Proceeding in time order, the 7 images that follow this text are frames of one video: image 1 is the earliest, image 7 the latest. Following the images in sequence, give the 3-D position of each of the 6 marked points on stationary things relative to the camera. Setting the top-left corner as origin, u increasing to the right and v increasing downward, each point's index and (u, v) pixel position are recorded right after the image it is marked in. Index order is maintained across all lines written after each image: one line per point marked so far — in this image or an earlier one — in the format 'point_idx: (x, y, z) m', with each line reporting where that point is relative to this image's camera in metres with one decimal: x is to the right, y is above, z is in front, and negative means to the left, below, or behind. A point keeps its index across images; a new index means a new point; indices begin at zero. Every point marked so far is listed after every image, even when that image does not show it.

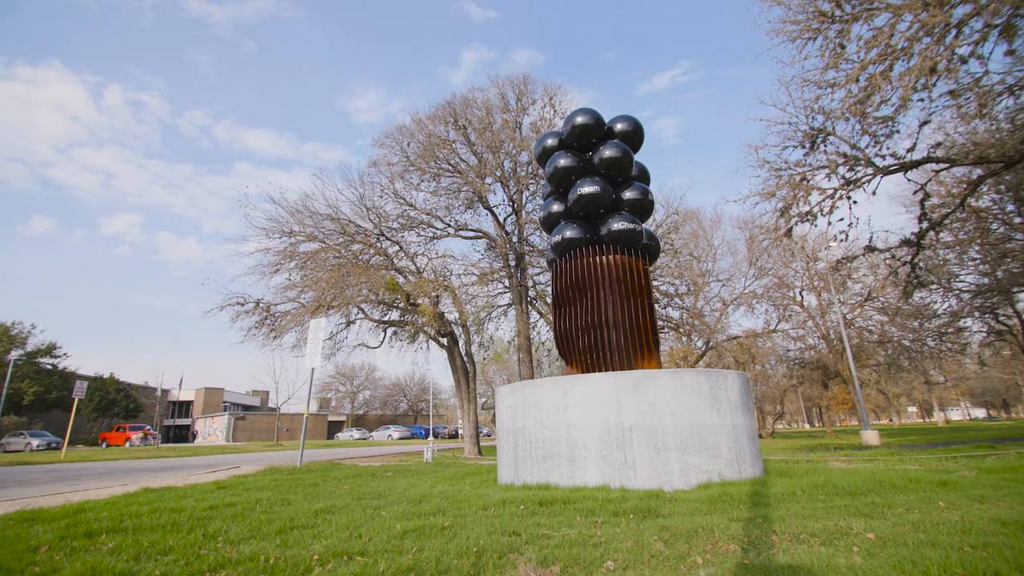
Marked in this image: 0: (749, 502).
0: (+2.7, -2.4, +5.6) m
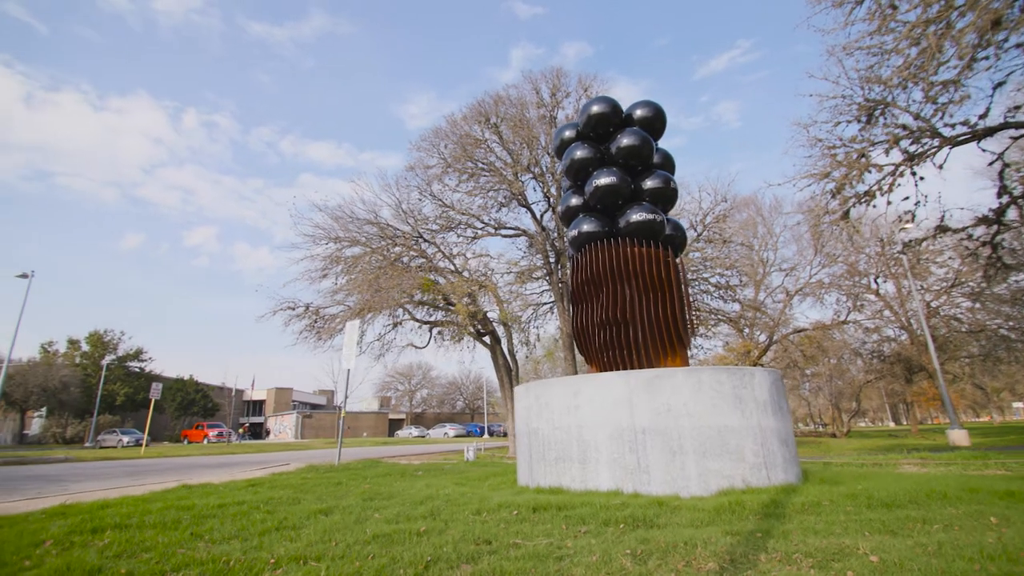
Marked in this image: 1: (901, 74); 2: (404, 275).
0: (+2.6, -2.3, +5.1) m
1: (+8.5, +4.7, +11.0) m
2: (-4.2, +0.5, +19.0) m
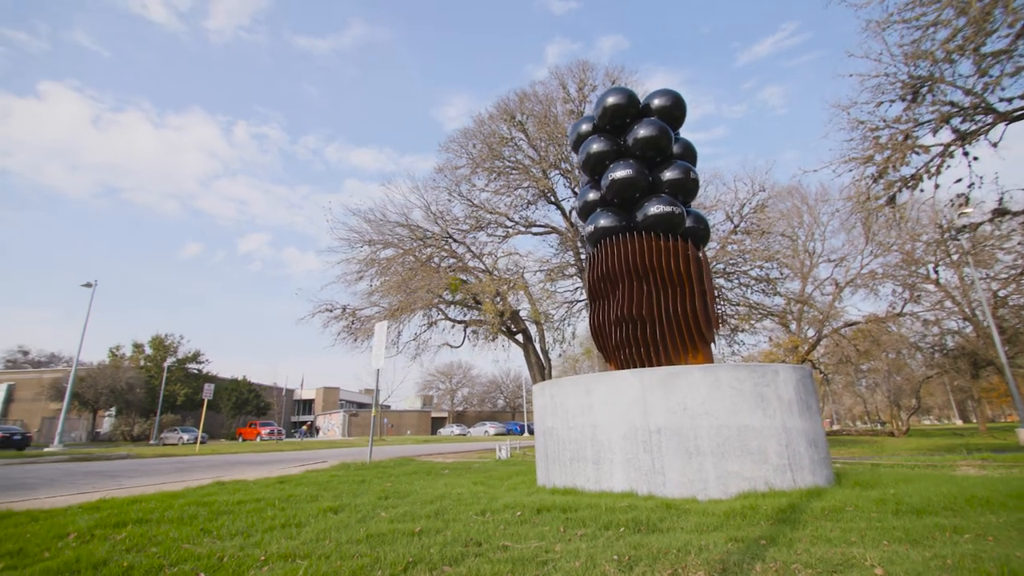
0: (+2.5, -2.2, +4.9) m
1: (+8.8, +4.9, +10.2) m
2: (-3.1, +0.5, +19.2) m
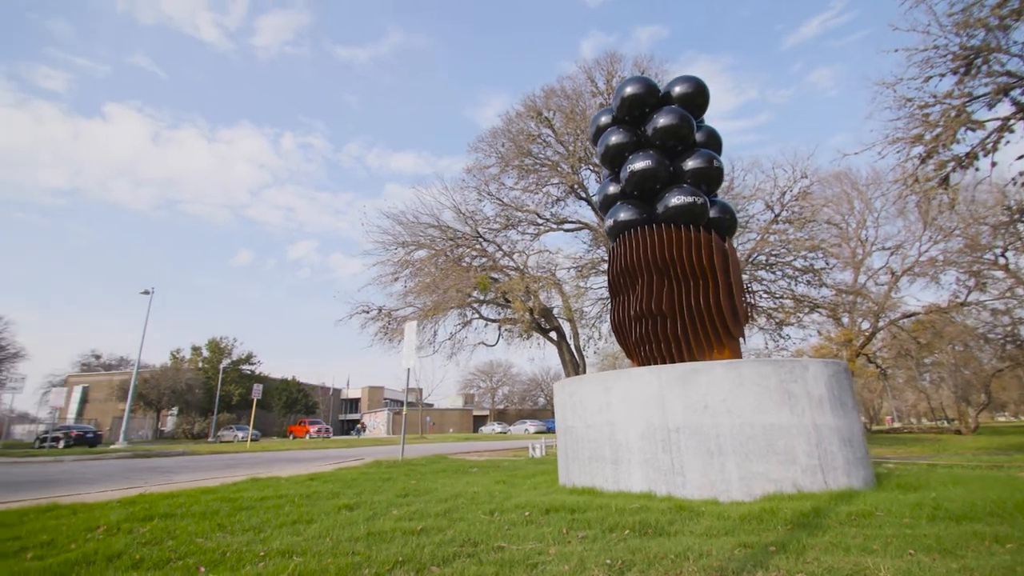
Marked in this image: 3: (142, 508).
0: (+2.6, -2.1, +4.6) m
1: (+9.1, +5.2, +9.4) m
2: (-1.9, +0.5, +19.4) m
3: (-4.5, -2.7, +6.1) m
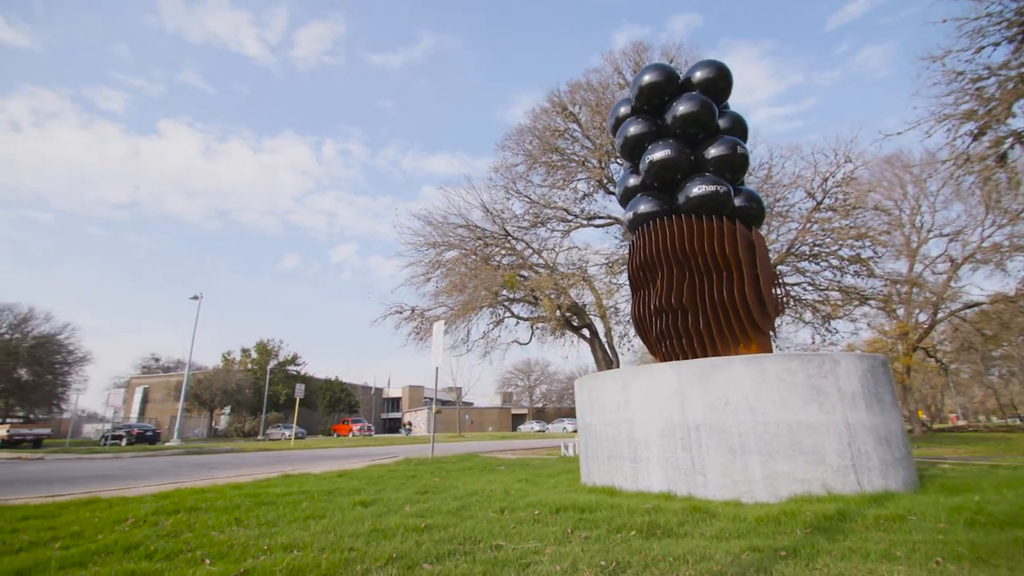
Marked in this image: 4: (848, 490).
0: (+2.6, -2.0, +4.3) m
1: (+9.3, +5.4, +8.6) m
2: (-0.7, +0.5, +19.4) m
3: (-4.3, -2.7, +6.3) m
4: (+3.9, -2.3, +5.8) m
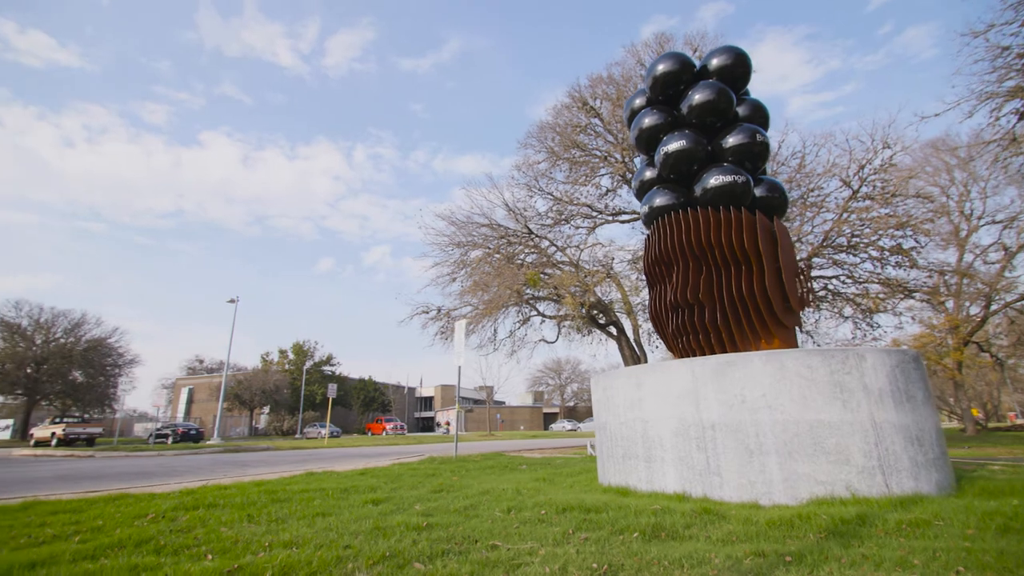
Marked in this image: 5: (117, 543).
0: (+2.6, -2.0, +4.1) m
1: (+9.5, +5.6, +7.9) m
2: (+0.2, +0.6, +19.3) m
3: (-4.2, -2.7, +6.5) m
4: (+4.0, -2.2, +5.5) m
5: (-3.5, -2.2, +4.4) m
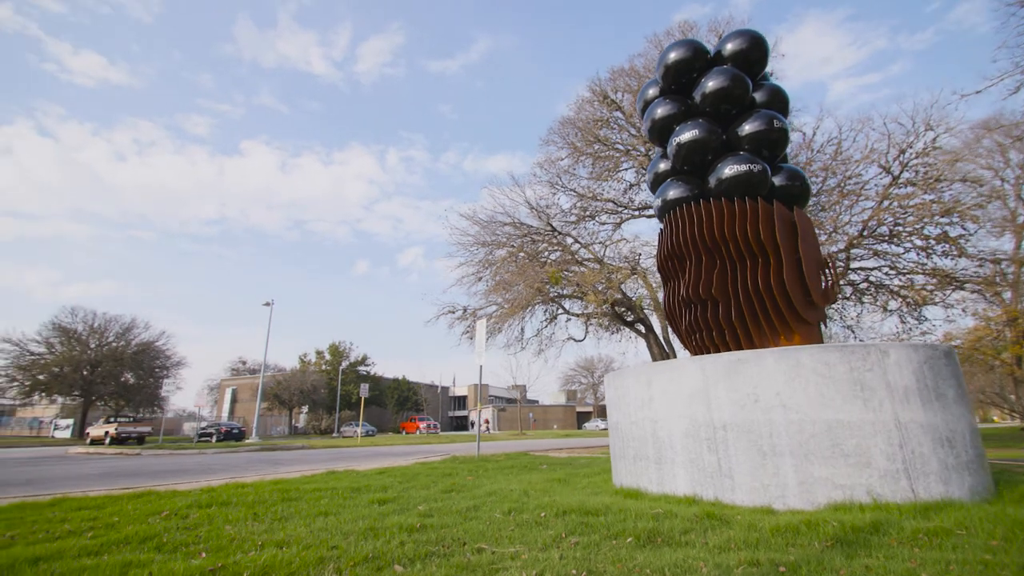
0: (+2.5, -1.9, +3.8) m
1: (+9.5, +5.8, +7.1) m
2: (+1.1, +0.7, +19.2) m
3: (-4.1, -2.8, +6.7) m
4: (+4.0, -2.2, +5.2) m
5: (-3.5, -2.3, +4.6) m
